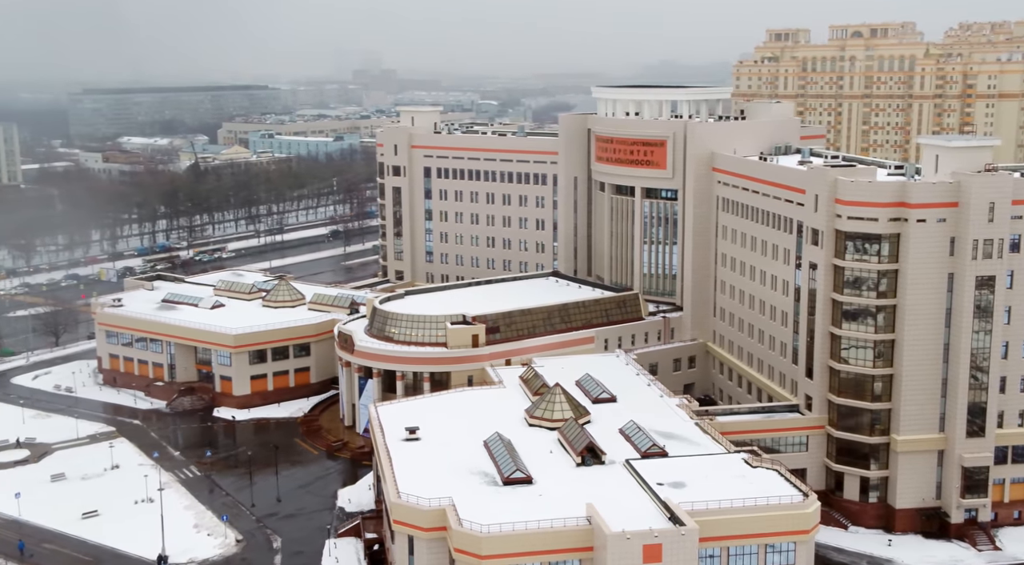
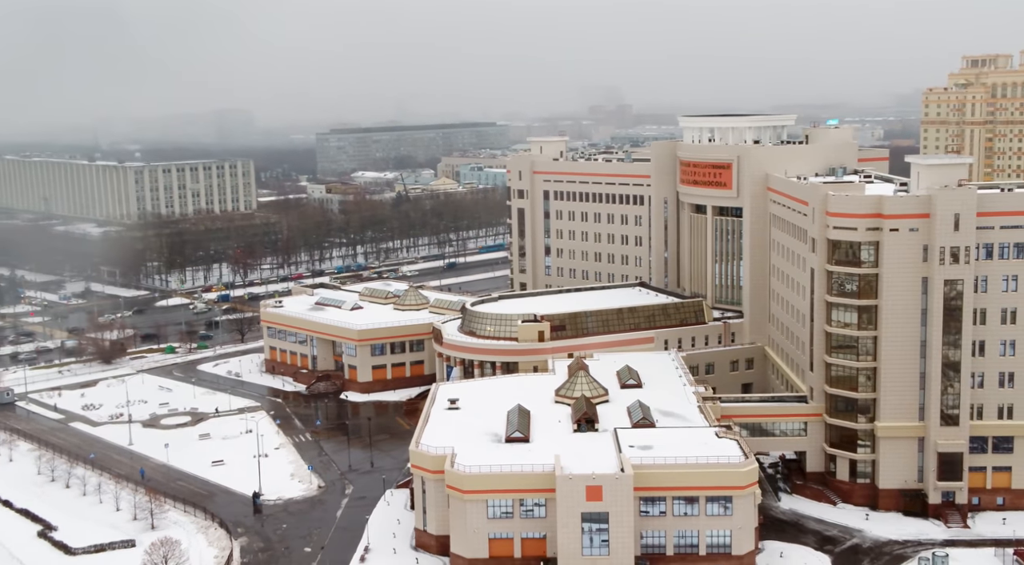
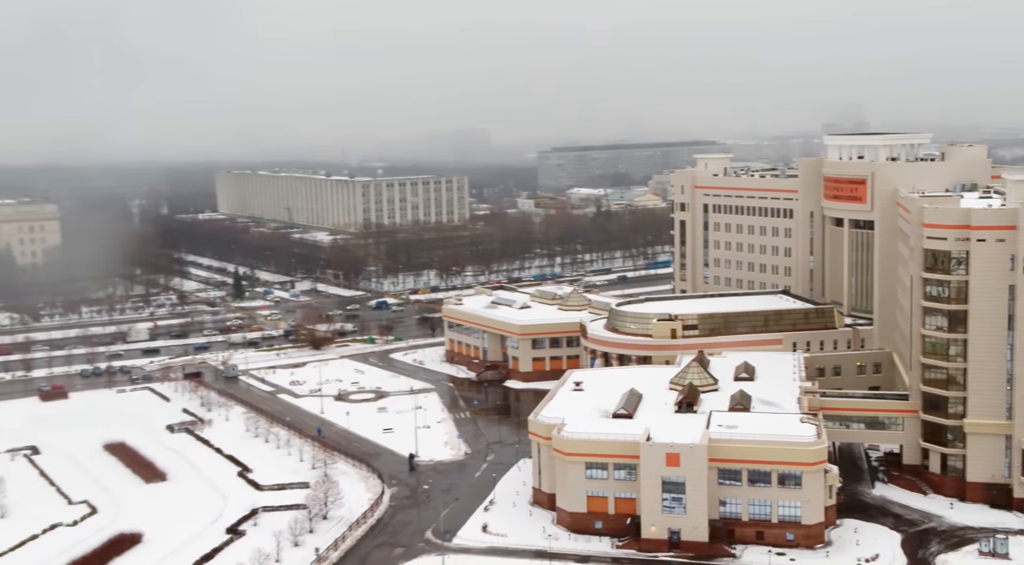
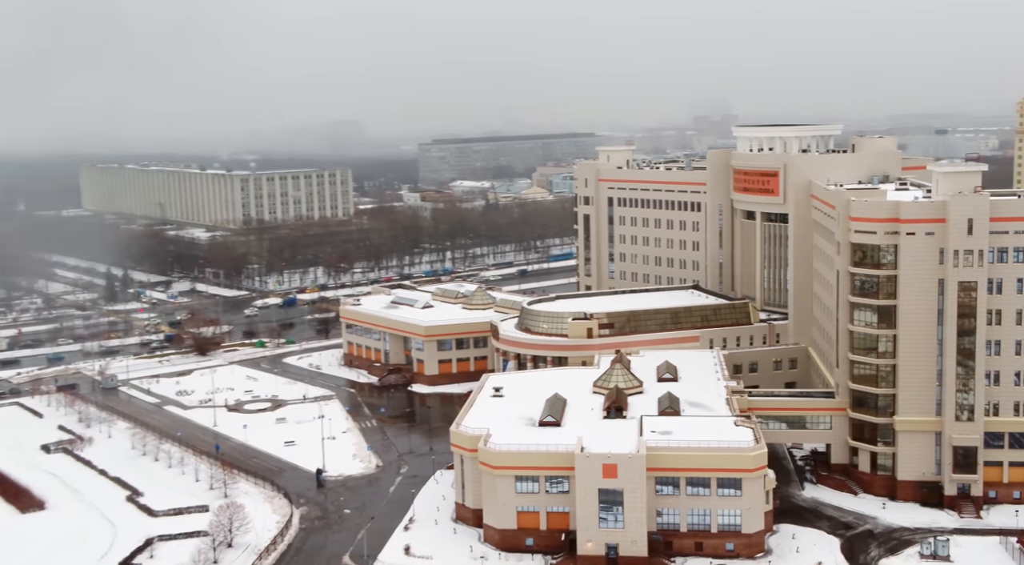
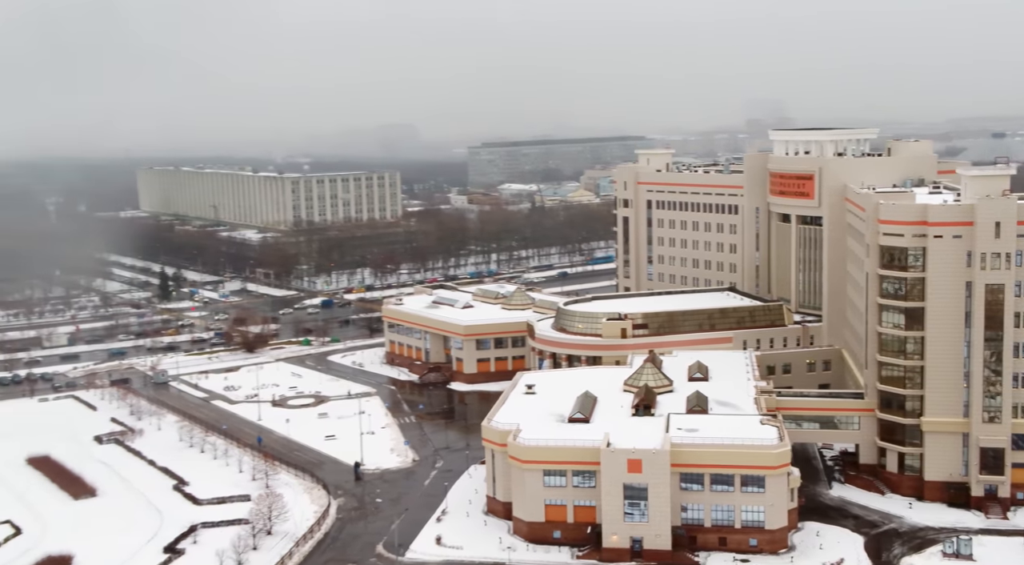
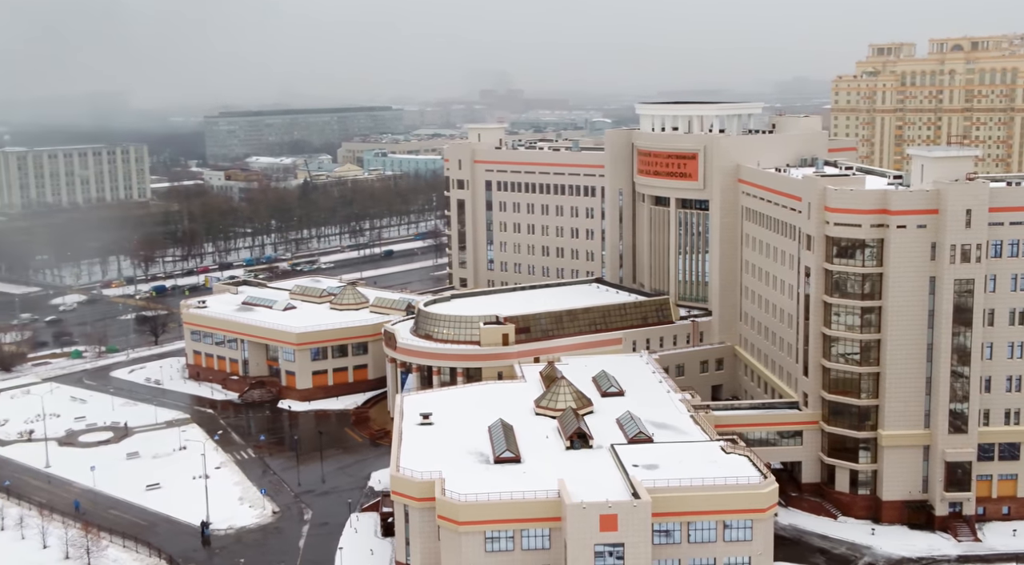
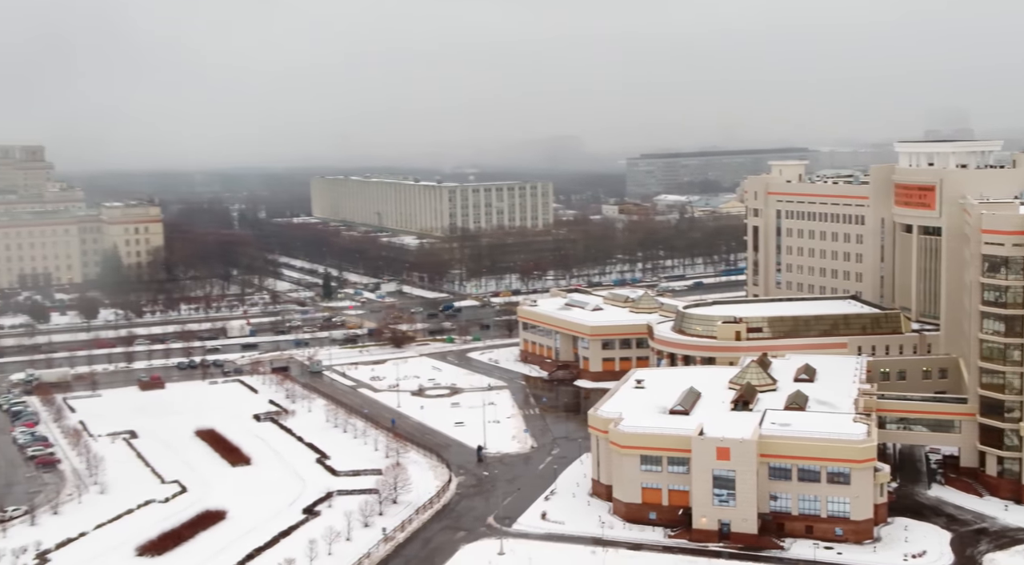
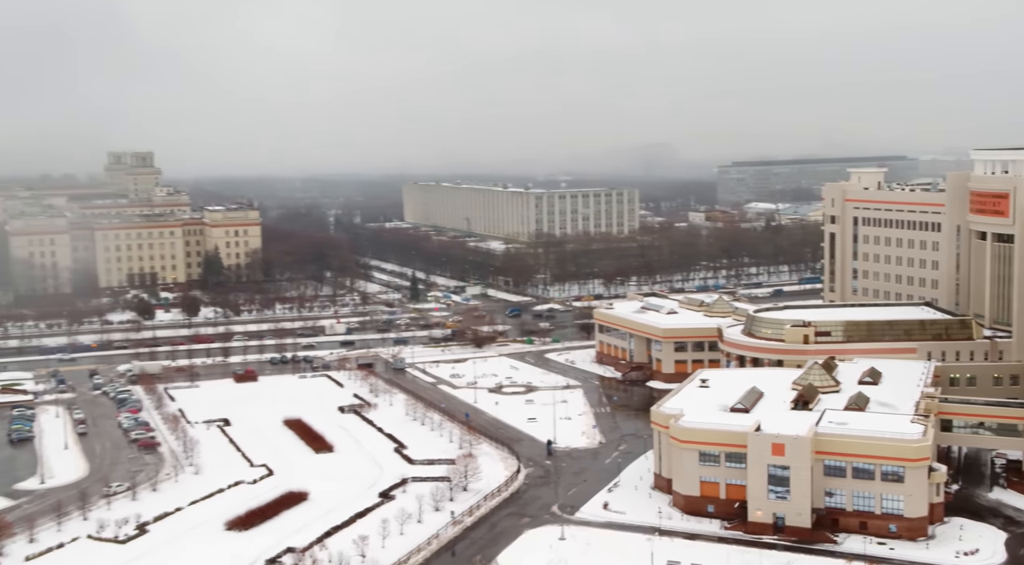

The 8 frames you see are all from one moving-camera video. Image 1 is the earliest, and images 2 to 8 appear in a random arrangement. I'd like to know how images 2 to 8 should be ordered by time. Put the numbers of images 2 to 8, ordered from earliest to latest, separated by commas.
6, 2, 4, 5, 3, 7, 8
